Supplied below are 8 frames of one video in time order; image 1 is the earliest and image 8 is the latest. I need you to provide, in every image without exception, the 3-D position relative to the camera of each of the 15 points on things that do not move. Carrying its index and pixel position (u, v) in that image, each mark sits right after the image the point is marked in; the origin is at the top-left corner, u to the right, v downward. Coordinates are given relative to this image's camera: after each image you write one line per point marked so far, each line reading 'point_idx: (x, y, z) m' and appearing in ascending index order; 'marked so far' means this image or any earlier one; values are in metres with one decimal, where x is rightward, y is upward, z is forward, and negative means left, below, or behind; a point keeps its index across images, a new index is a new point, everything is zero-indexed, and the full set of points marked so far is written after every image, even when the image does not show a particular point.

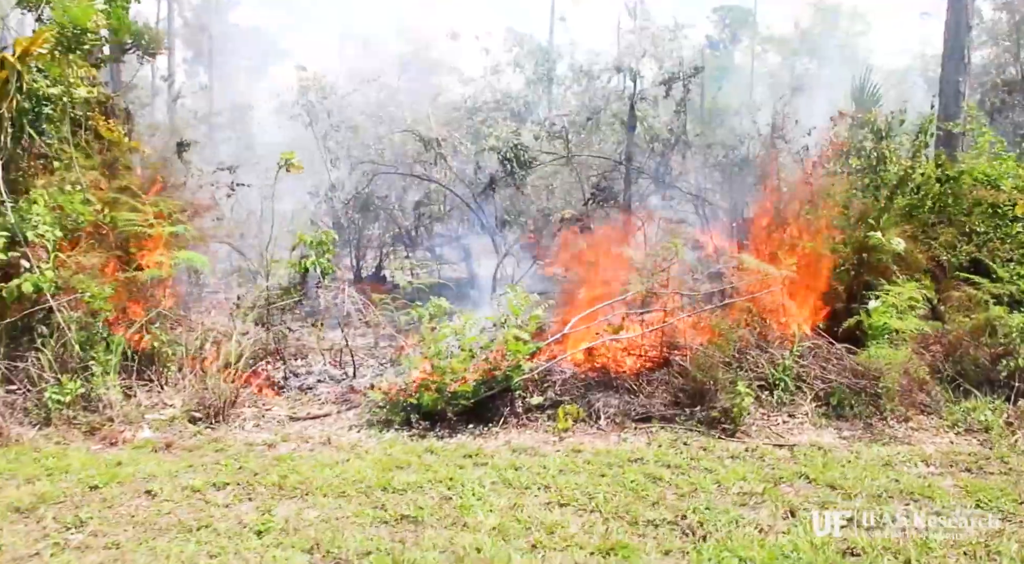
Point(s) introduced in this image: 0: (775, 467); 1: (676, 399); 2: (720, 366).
0: (+1.3, -0.9, +3.9) m
1: (+1.0, -0.7, +4.7) m
2: (+1.2, -0.5, +4.6) m
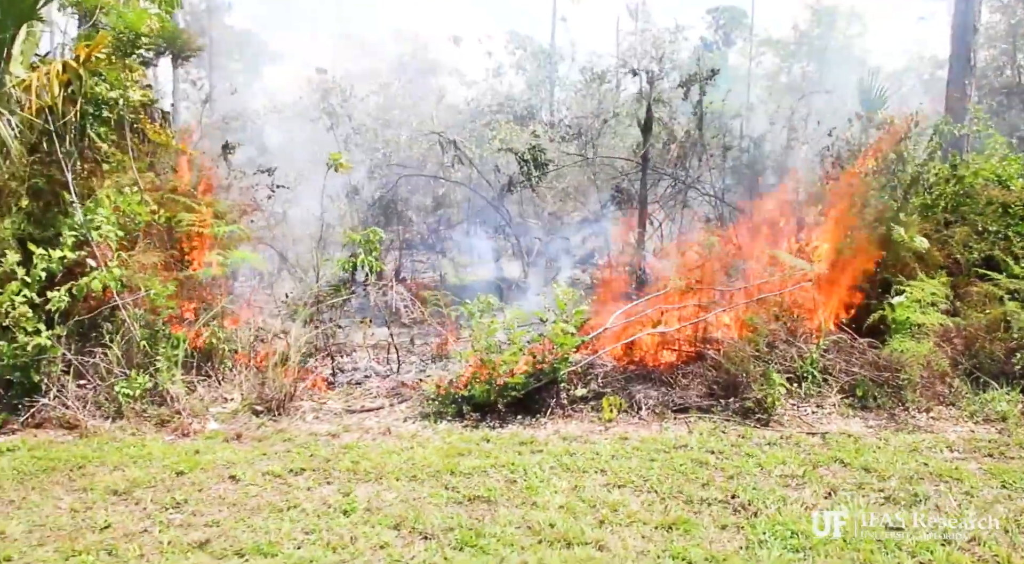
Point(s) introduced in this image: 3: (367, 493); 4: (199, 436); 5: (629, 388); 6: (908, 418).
0: (+1.6, -0.9, +4.2) m
1: (+1.2, -0.7, +5.0) m
2: (+1.4, -0.5, +4.9) m
3: (-0.7, -1.0, +3.7) m
4: (-1.8, -0.9, +4.5) m
5: (+0.7, -0.6, +5.0) m
6: (+2.3, -0.8, +4.7) m
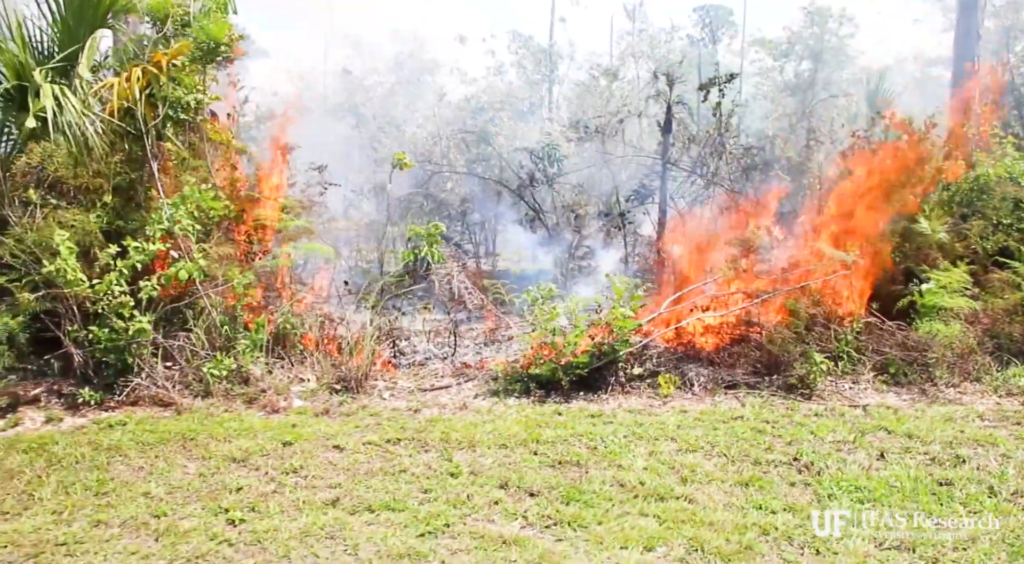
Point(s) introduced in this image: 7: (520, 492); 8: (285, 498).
0: (+2.0, -0.8, +4.6) m
1: (+1.6, -0.6, +5.4) m
2: (+1.8, -0.4, +5.3) m
3: (-0.2, -0.9, +4.0) m
4: (-1.3, -0.8, +4.9) m
5: (+1.1, -0.6, +5.3) m
6: (+2.7, -0.7, +5.1) m
7: (0.0, -1.0, +3.7) m
8: (-1.0, -1.0, +3.6) m
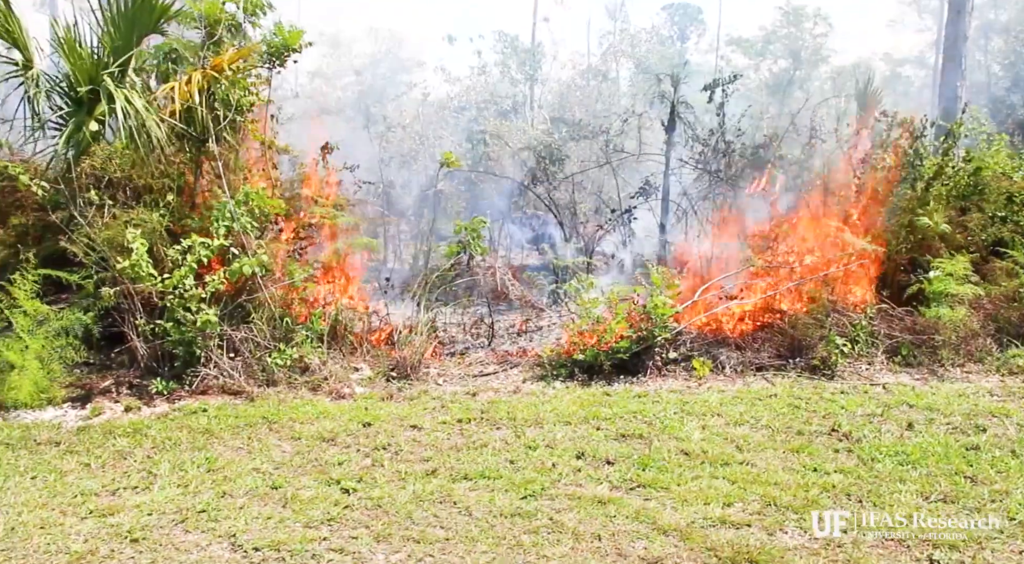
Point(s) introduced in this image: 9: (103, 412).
0: (+2.3, -0.7, +5.1) m
1: (+1.9, -0.5, +5.8) m
2: (+2.2, -0.3, +5.8) m
3: (+0.1, -0.8, +4.4) m
4: (-1.0, -0.7, +5.2) m
5: (+1.4, -0.5, +5.8) m
6: (+3.1, -0.6, +5.6) m
7: (+0.4, -0.9, +4.1) m
8: (-0.6, -0.9, +3.9) m
9: (-2.5, -0.8, +5.0) m
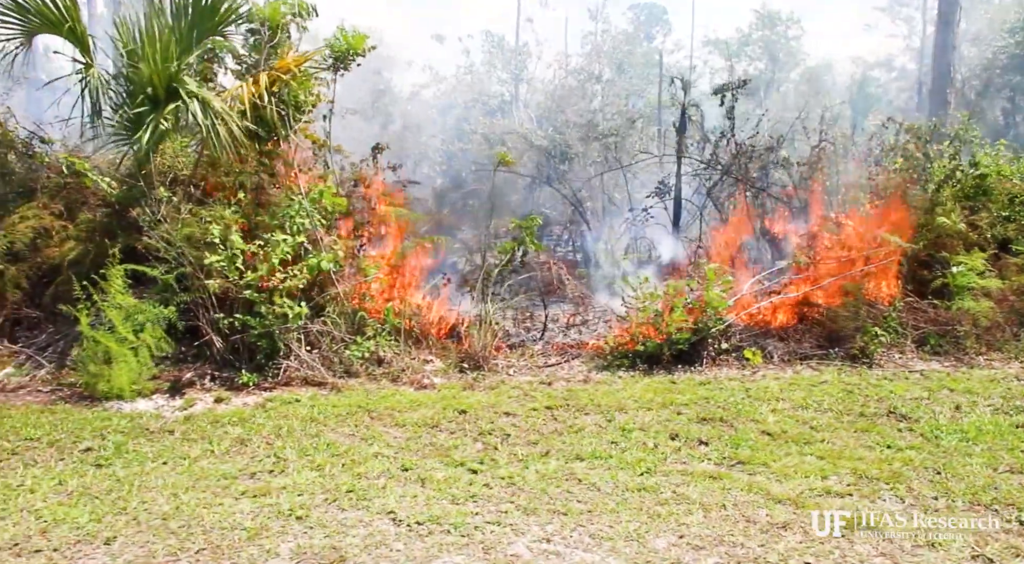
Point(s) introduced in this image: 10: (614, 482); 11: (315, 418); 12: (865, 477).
0: (+2.8, -0.7, +5.5) m
1: (+2.4, -0.5, +6.2) m
2: (+2.6, -0.3, +6.2) m
3: (+0.7, -0.8, +4.8) m
4: (-0.5, -0.7, +5.5) m
5: (+1.9, -0.5, +6.2) m
6: (+3.5, -0.6, +6.1) m
7: (+1.0, -0.9, +4.4) m
8: (0.0, -0.9, +4.2) m
9: (-2.0, -0.8, +5.2) m
10: (+0.5, -1.0, +3.8) m
11: (-1.2, -0.8, +4.7) m
12: (+1.7, -0.9, +3.9) m
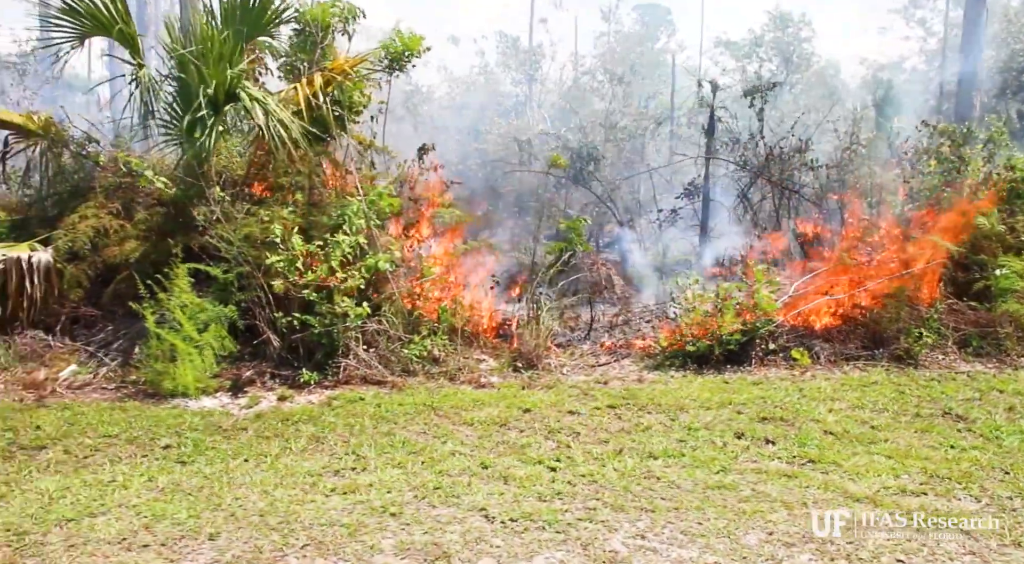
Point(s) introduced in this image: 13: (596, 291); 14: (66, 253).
0: (+3.2, -0.7, +5.6) m
1: (+2.8, -0.5, +6.3) m
2: (+3.0, -0.3, +6.3) m
3: (+1.1, -0.8, +4.8) m
4: (-0.1, -0.7, +5.5) m
5: (+2.3, -0.5, +6.3) m
6: (+3.9, -0.6, +6.2) m
7: (+1.4, -0.9, +4.5) m
8: (+0.3, -0.9, +4.3) m
9: (-1.6, -0.8, +5.3) m
10: (+0.9, -1.0, +3.9) m
11: (-0.8, -0.8, +4.8) m
12: (+2.1, -1.0, +4.0) m
13: (+0.8, -0.1, +7.3) m
14: (-3.4, +0.2, +6.1) m
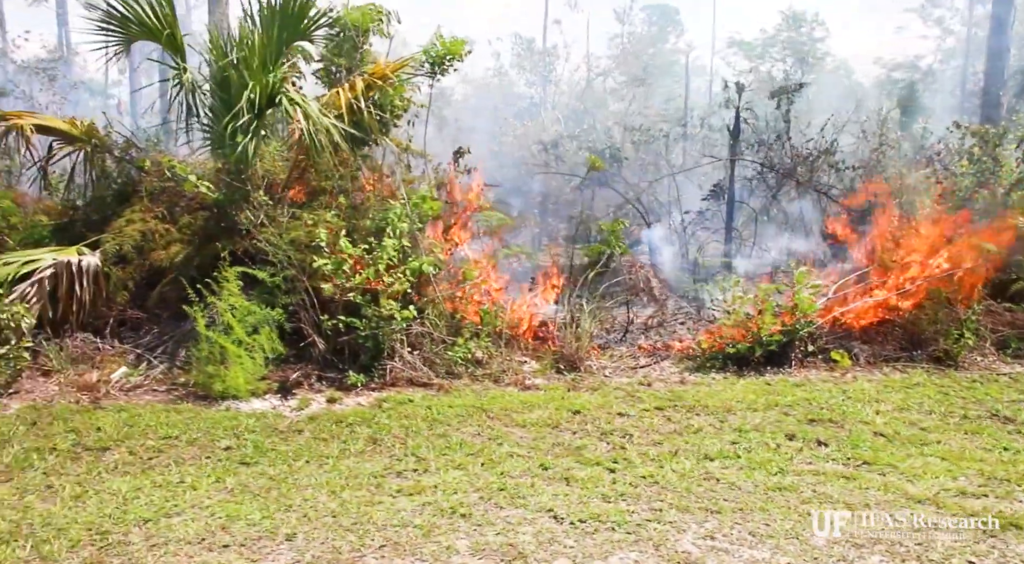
0: (+3.5, -0.7, +5.7) m
1: (+3.1, -0.5, +6.4) m
2: (+3.3, -0.3, +6.4) m
3: (+1.4, -0.8, +4.9) m
4: (+0.2, -0.7, +5.6) m
5: (+2.6, -0.5, +6.3) m
6: (+4.2, -0.6, +6.3) m
7: (+1.7, -0.9, +4.5) m
8: (+0.7, -0.9, +4.4) m
9: (-1.3, -0.8, +5.3) m
10: (+1.2, -1.0, +4.0) m
11: (-0.5, -0.8, +4.9) m
12: (+2.4, -1.0, +4.0) m
13: (+1.1, -0.1, +7.4) m
14: (-3.1, +0.2, +6.2) m
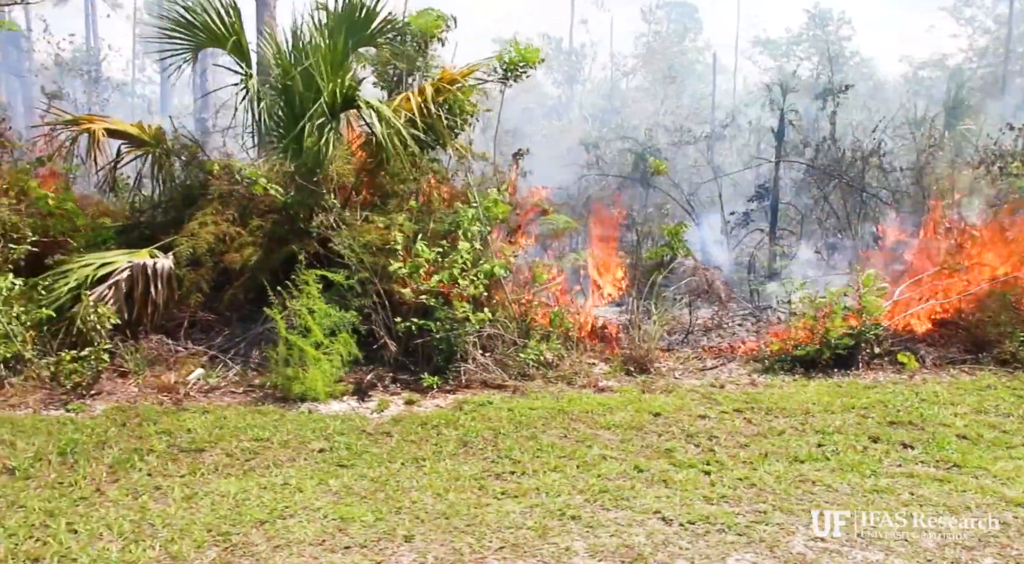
0: (+4.1, -0.7, +5.7) m
1: (+3.6, -0.5, +6.4) m
2: (+3.8, -0.3, +6.4) m
3: (+1.9, -0.9, +4.9) m
4: (+0.7, -0.8, +5.7) m
5: (+3.1, -0.5, +6.4) m
6: (+4.7, -0.6, +6.3) m
7: (+2.2, -0.9, +4.6) m
8: (+1.2, -1.0, +4.4) m
9: (-0.8, -0.8, +5.4) m
10: (+1.7, -1.0, +4.0) m
11: (+0.1, -0.9, +5.0) m
12: (+2.9, -1.0, +4.1) m
13: (+1.6, -0.1, +7.4) m
14: (-2.5, +0.2, +6.3) m
